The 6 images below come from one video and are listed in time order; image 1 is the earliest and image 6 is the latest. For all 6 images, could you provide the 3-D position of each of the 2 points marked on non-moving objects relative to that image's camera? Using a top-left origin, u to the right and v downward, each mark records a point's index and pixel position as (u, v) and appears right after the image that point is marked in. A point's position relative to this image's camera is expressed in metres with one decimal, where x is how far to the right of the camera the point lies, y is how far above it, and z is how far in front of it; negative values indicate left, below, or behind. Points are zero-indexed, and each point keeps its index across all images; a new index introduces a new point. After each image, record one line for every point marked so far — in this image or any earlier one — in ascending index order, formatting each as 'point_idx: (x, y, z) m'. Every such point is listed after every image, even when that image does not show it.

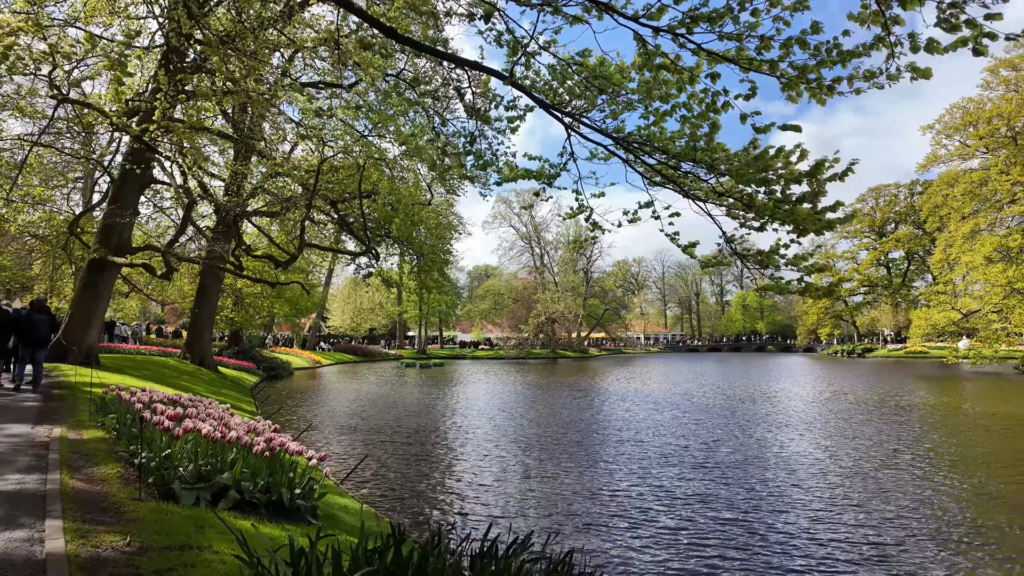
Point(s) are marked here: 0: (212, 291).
0: (-9.6, 0.0, +19.2) m
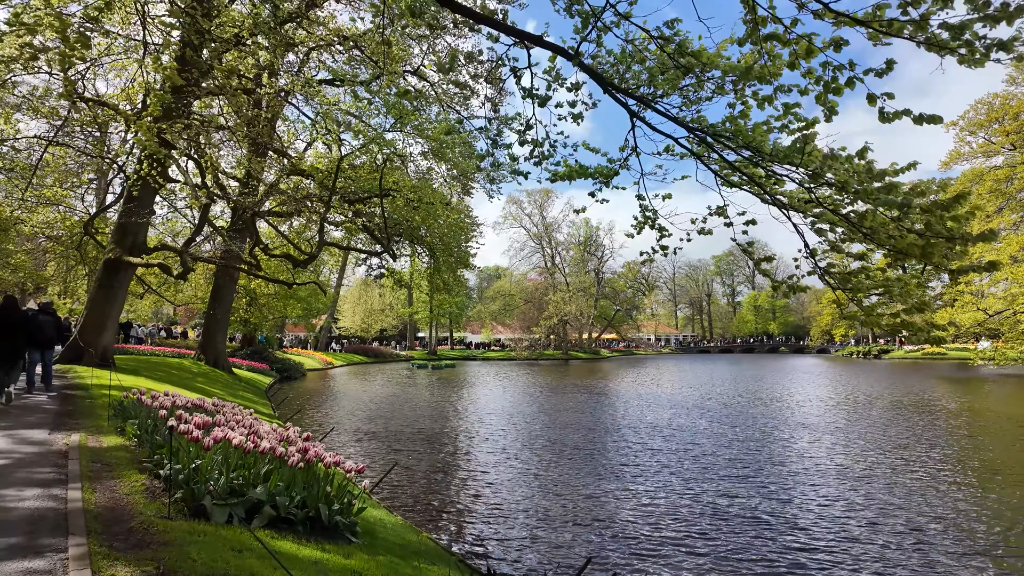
0: (-9.1, -0.1, +19.1) m
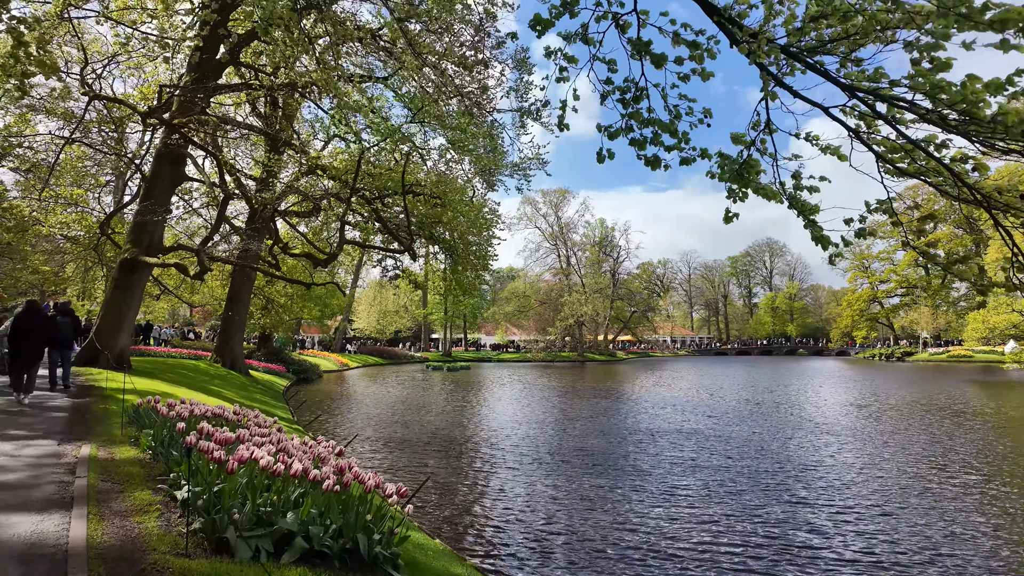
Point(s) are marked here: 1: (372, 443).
0: (-8.5, -0.1, +18.8) m
1: (-3.4, -3.7, +14.5) m
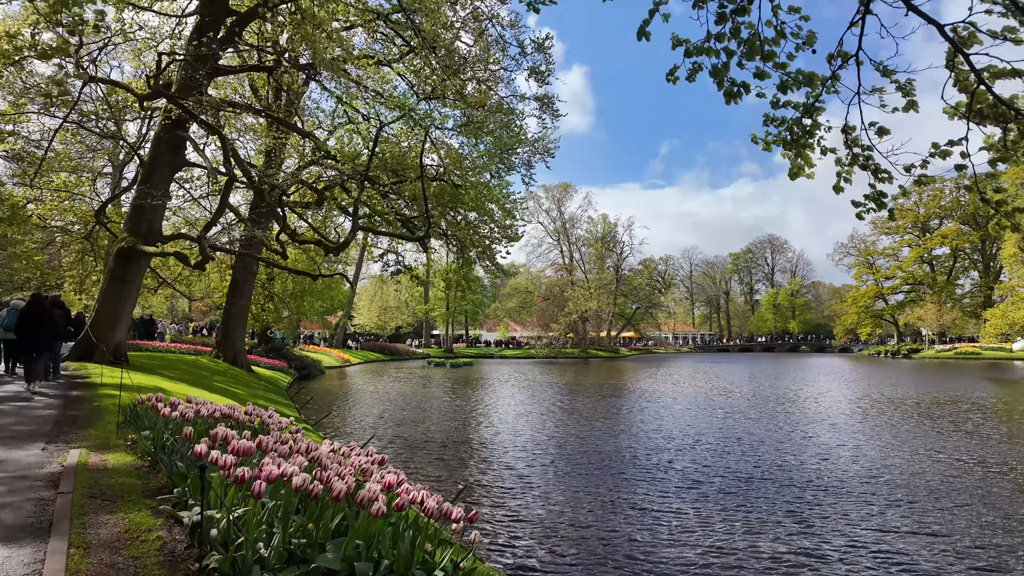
0: (-8.2, +0.1, +18.2) m
1: (-3.1, -3.6, +13.9) m
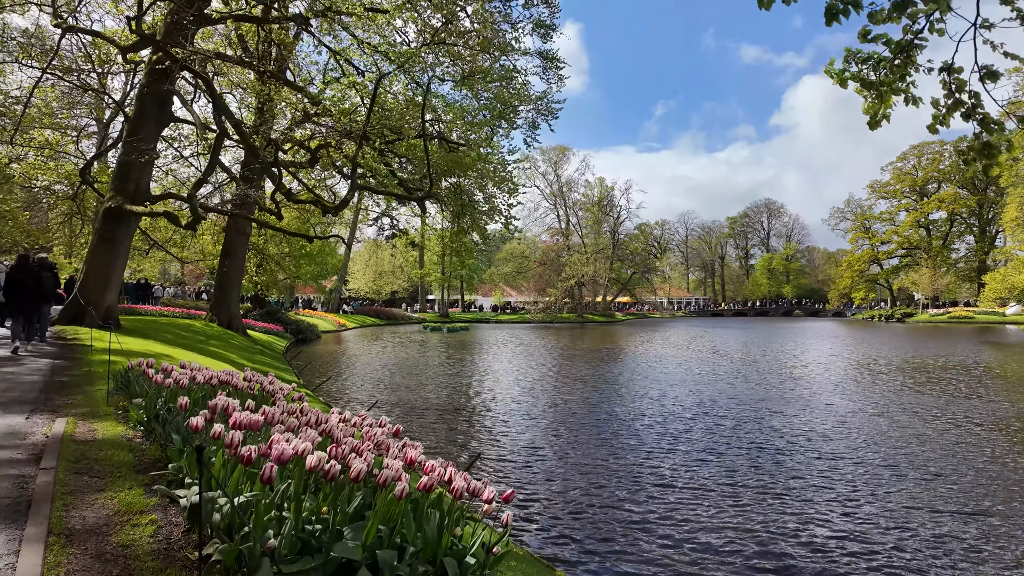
0: (-8.2, +1.2, +17.8) m
1: (-3.1, -2.7, +13.8) m
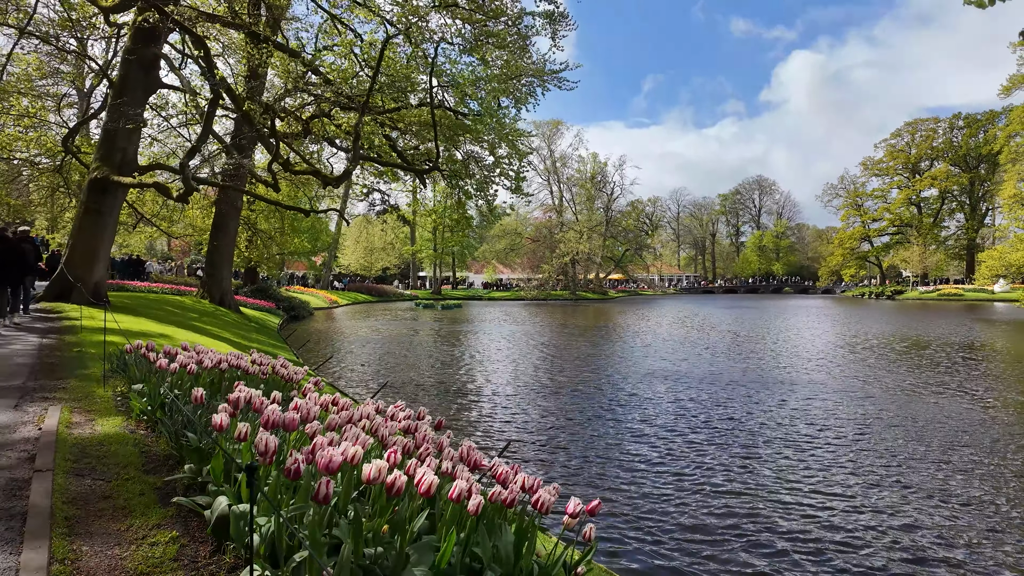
0: (-8.2, +1.9, +17.3) m
1: (-3.1, -2.2, +13.5) m
